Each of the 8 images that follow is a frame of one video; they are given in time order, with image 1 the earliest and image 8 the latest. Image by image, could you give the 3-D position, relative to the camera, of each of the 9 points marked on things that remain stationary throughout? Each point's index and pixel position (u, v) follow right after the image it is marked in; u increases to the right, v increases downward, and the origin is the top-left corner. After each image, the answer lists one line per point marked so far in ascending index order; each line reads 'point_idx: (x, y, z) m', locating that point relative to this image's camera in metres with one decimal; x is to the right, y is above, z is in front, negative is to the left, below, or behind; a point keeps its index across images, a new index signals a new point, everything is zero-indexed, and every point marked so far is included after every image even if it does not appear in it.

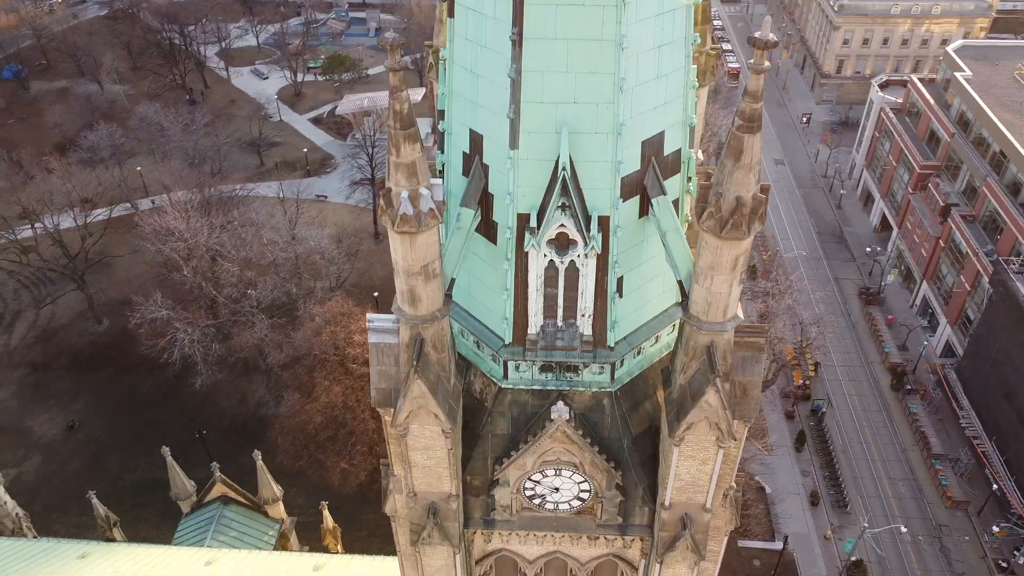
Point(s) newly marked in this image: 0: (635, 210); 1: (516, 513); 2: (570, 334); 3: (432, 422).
0: (+1.7, +1.1, +11.3) m
1: (+0.1, -3.9, +14.0) m
2: (+0.9, -0.7, +12.2) m
3: (-1.2, -2.0, +12.0) m
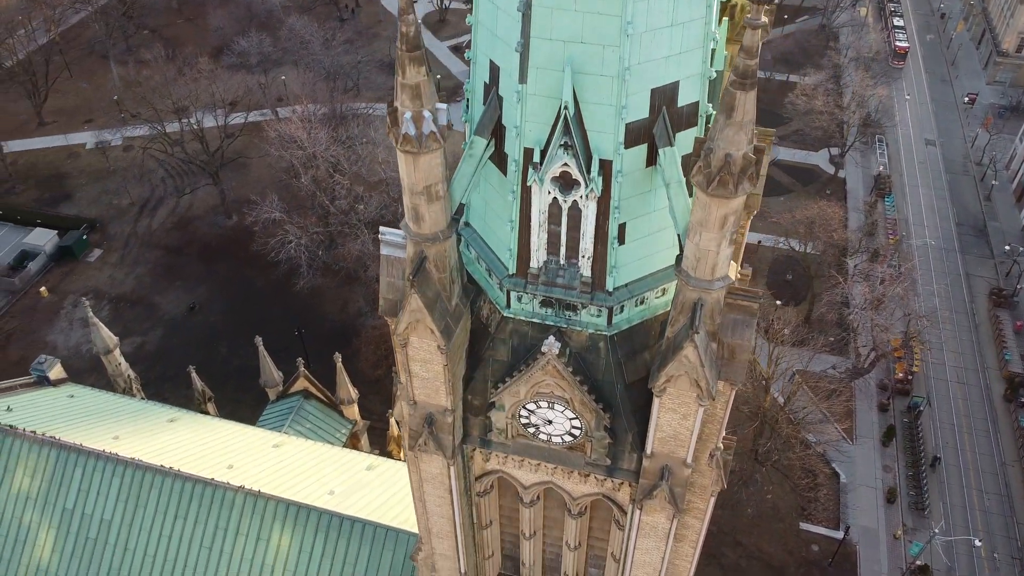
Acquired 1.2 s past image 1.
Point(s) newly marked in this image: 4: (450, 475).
0: (+1.8, +1.8, +11.4) m
1: (0.0, -2.7, +14.6) m
2: (+0.9, +0.2, +12.5) m
3: (-1.3, -0.8, +12.8) m
4: (-1.2, -3.5, +15.0) m
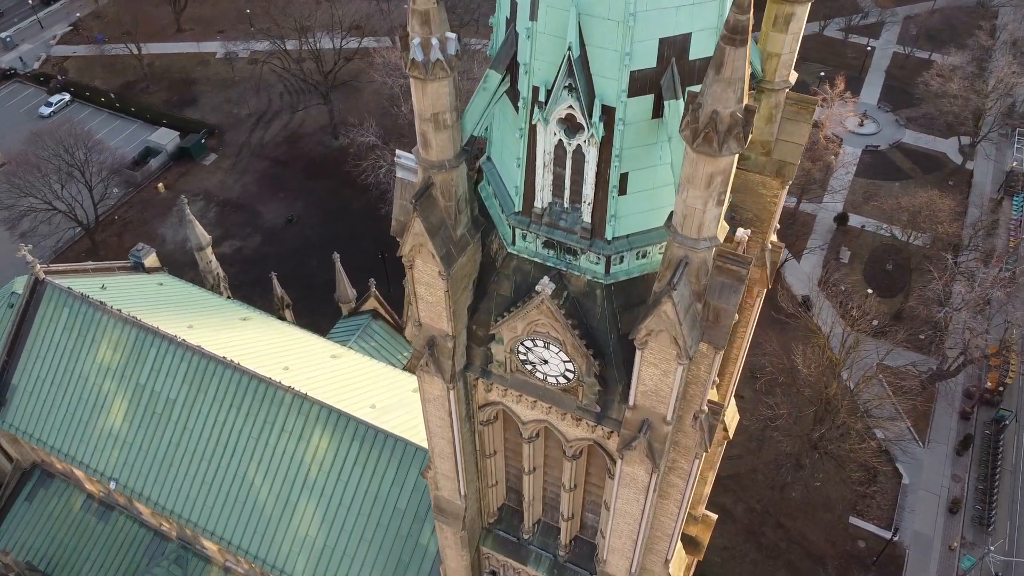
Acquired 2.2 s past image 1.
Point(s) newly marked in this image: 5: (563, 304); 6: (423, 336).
0: (+1.9, +2.5, +11.3) m
1: (0.0, -1.6, +15.1) m
2: (+1.0, +1.1, +12.7) m
3: (-1.4, +0.4, +13.3) m
4: (-1.2, -2.2, +15.7) m
5: (+0.9, -0.3, +13.2) m
6: (-1.6, -0.9, +14.9) m
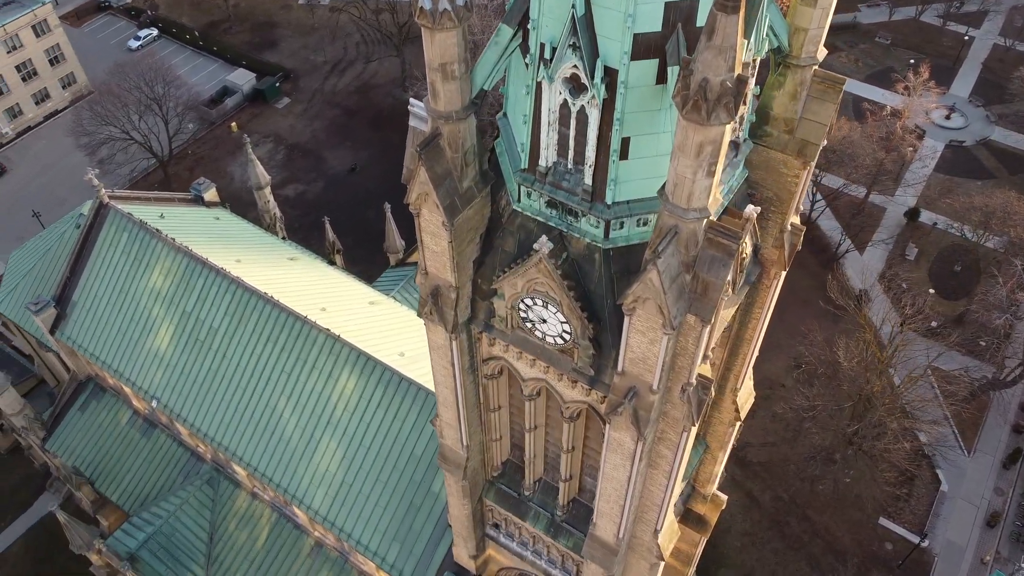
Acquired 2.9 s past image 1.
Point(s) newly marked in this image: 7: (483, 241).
0: (+1.9, +3.0, +11.2) m
1: (0.0, -0.8, +15.3) m
2: (+1.0, +1.7, +12.7) m
3: (-1.3, +1.3, +13.5) m
4: (-1.2, -1.2, +16.0) m
5: (+0.8, +0.4, +13.3) m
6: (-1.6, +0.1, +15.2) m
7: (-0.5, +0.9, +14.8) m
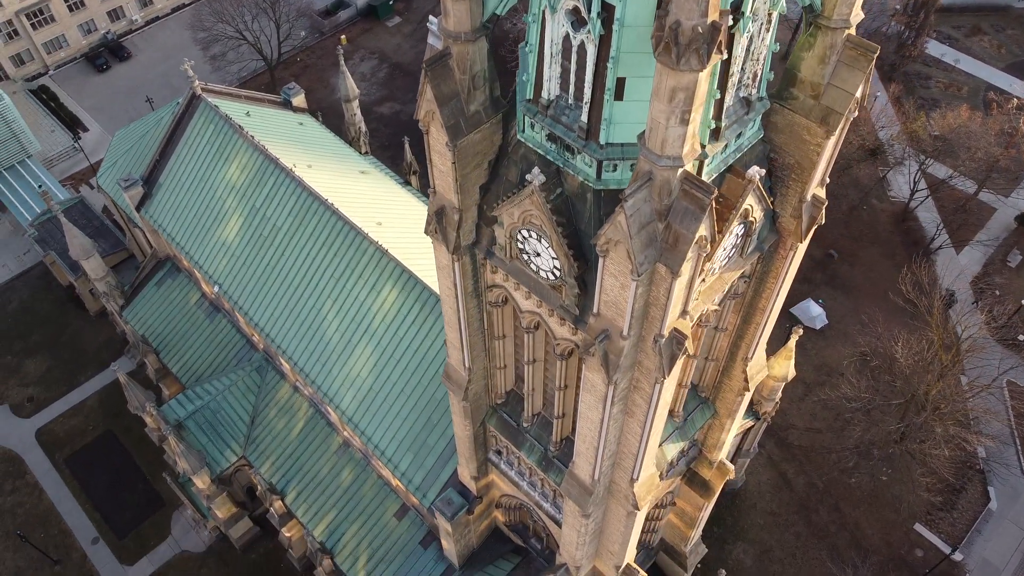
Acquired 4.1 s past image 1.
0: (+1.9, +3.7, +11.0) m
1: (-0.1, +0.6, +15.6) m
2: (+1.0, +2.7, +12.7) m
3: (-1.3, +2.7, +13.9) m
4: (-1.2, +0.4, +16.5) m
5: (+0.7, +1.5, +13.5) m
6: (-1.5, +1.6, +15.6) m
7: (-0.4, +2.2, +15.0) m
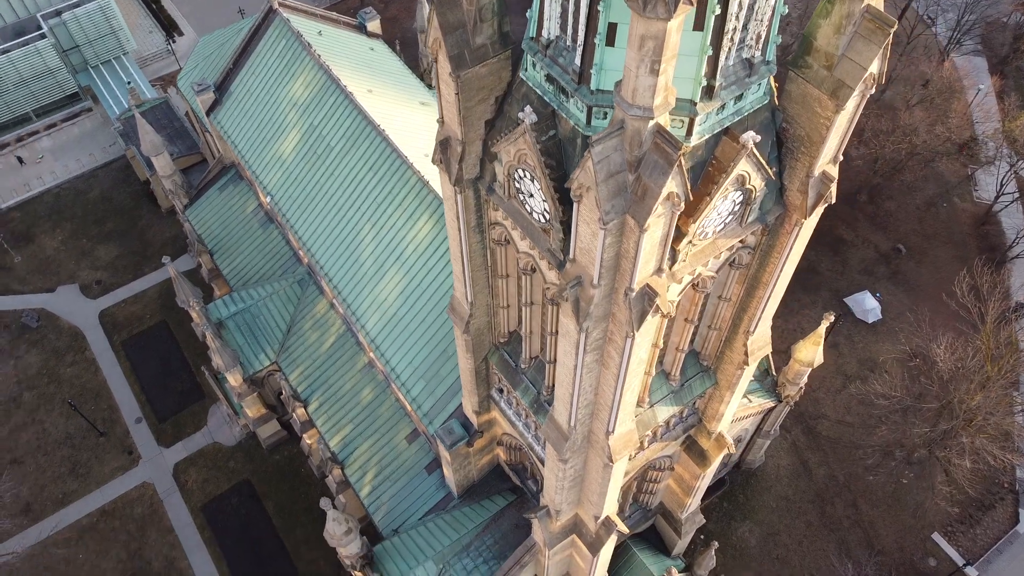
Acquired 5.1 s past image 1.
0: (+1.8, +4.4, +10.9) m
1: (-0.1, +1.8, +15.8) m
2: (+0.9, +3.6, +12.7) m
3: (-1.2, +4.0, +14.0) m
4: (-1.1, +1.8, +16.8) m
5: (+0.5, +2.5, +13.6) m
6: (-1.4, +3.0, +15.9) m
7: (-0.3, +3.5, +15.1) m
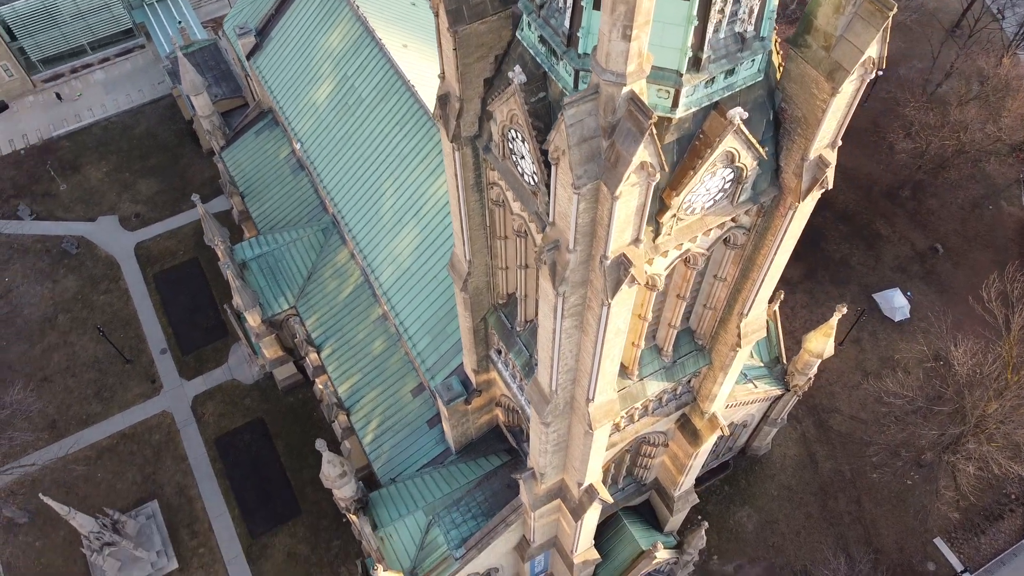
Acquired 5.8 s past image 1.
0: (+1.6, +4.9, +10.8) m
1: (-0.2, +2.6, +15.9) m
2: (+0.8, +4.2, +12.7) m
3: (-1.2, +4.8, +14.1) m
4: (-1.2, +2.7, +17.0) m
5: (+0.3, +3.1, +13.6) m
6: (-1.4, +3.9, +16.0) m
7: (-0.3, +4.2, +15.2) m
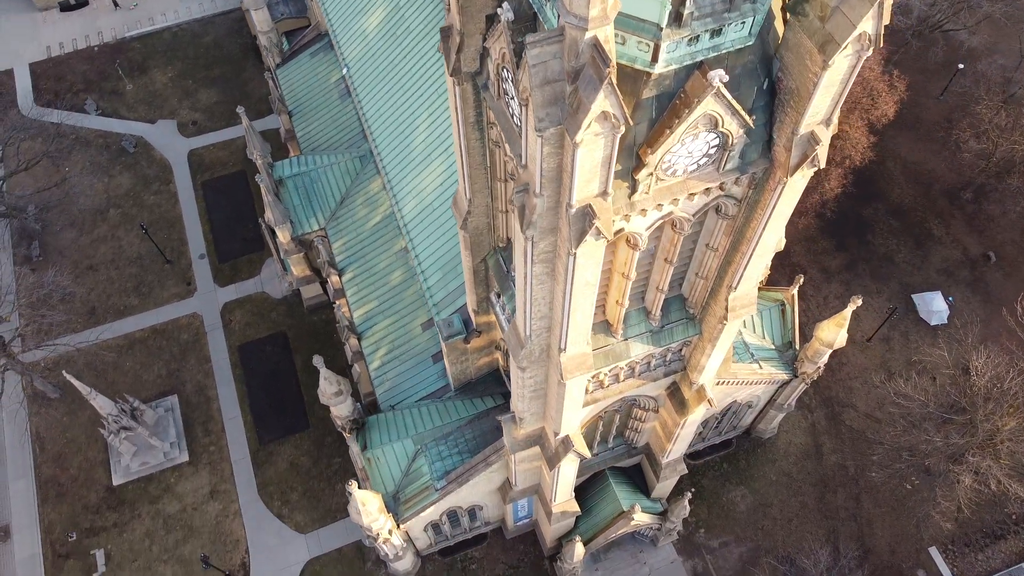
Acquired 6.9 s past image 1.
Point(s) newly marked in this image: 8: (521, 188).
0: (+1.3, +5.6, +10.6) m
1: (-0.3, +3.8, +15.9) m
2: (+0.6, +5.1, +12.6) m
3: (-1.2, +6.0, +14.1) m
4: (-1.2, +4.1, +17.1) m
5: (+0.1, +4.2, +13.6) m
6: (-1.3, +5.3, +16.1) m
7: (-0.2, +5.4, +15.1) m
8: (+0.2, +1.8, +14.1) m
